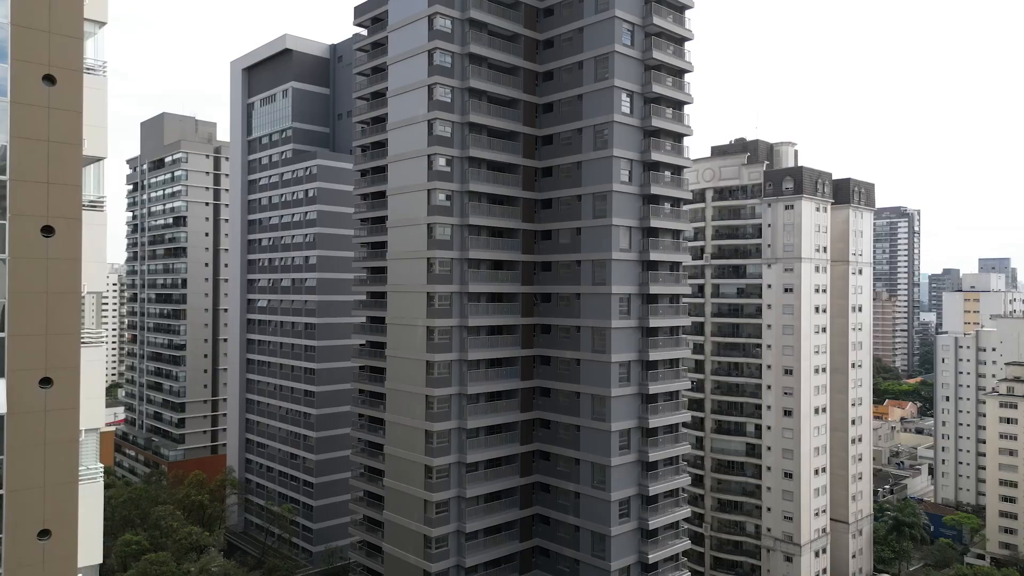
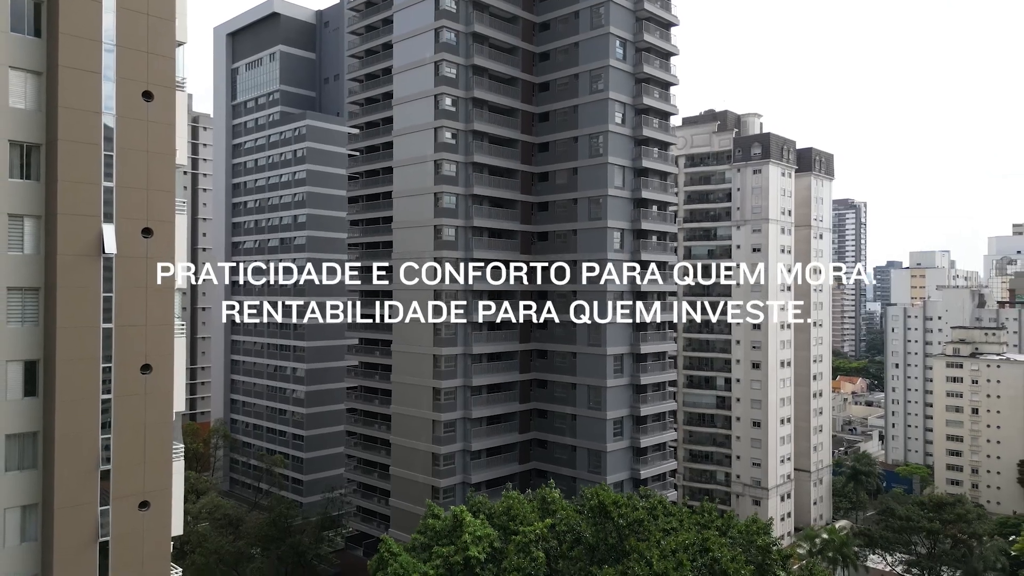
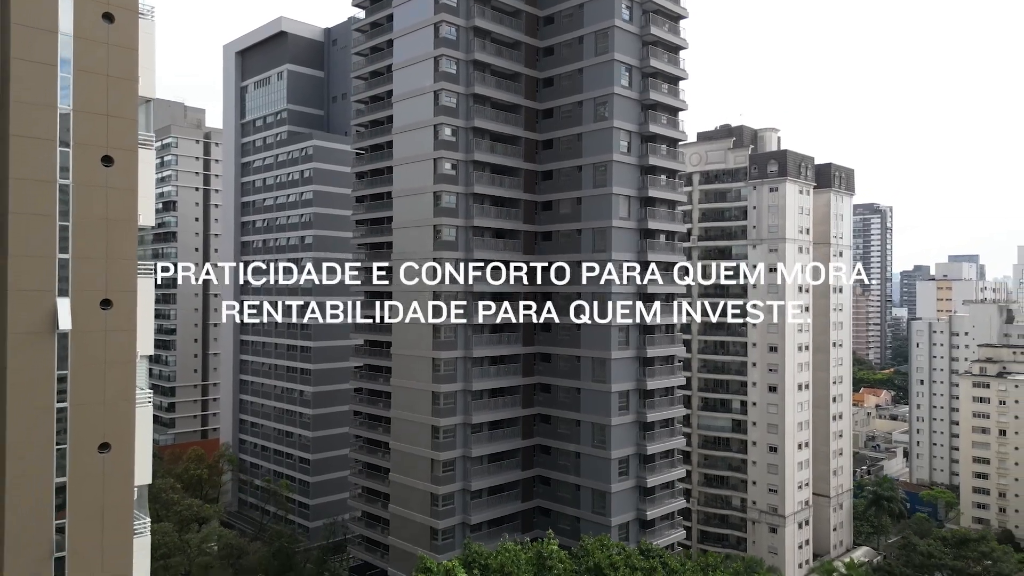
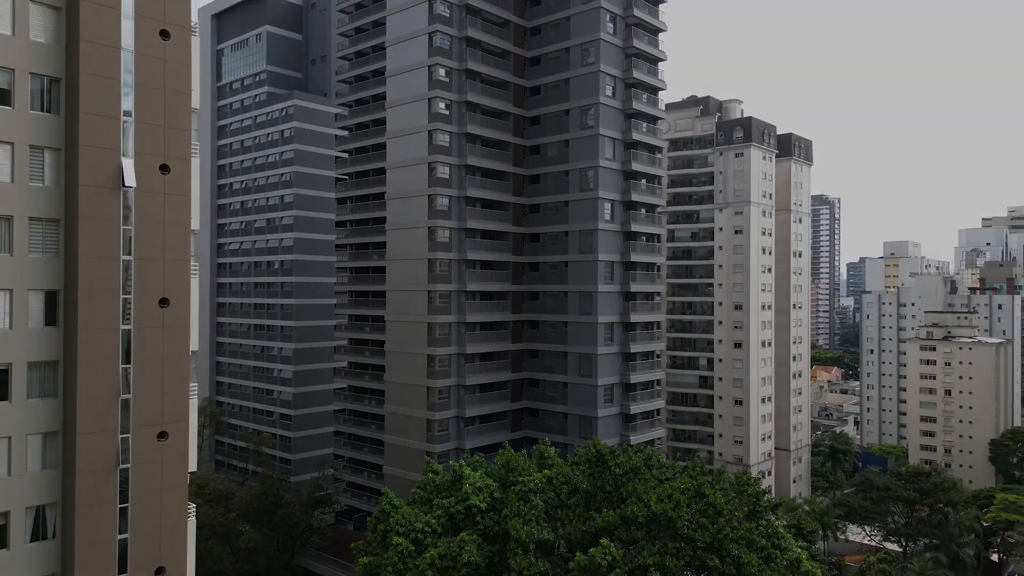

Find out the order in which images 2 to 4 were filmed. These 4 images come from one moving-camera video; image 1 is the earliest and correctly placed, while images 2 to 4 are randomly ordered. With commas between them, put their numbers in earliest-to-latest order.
3, 2, 4
